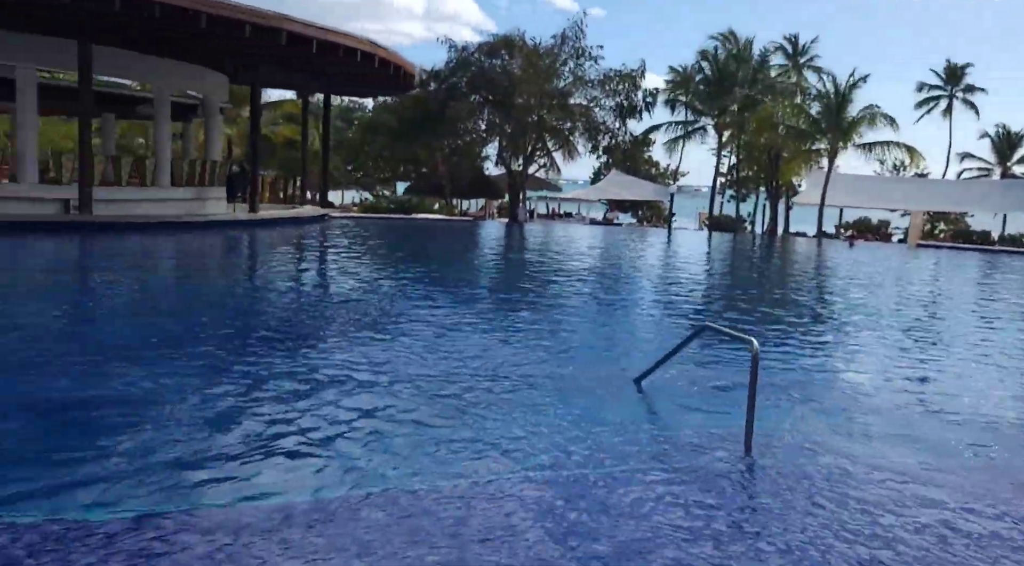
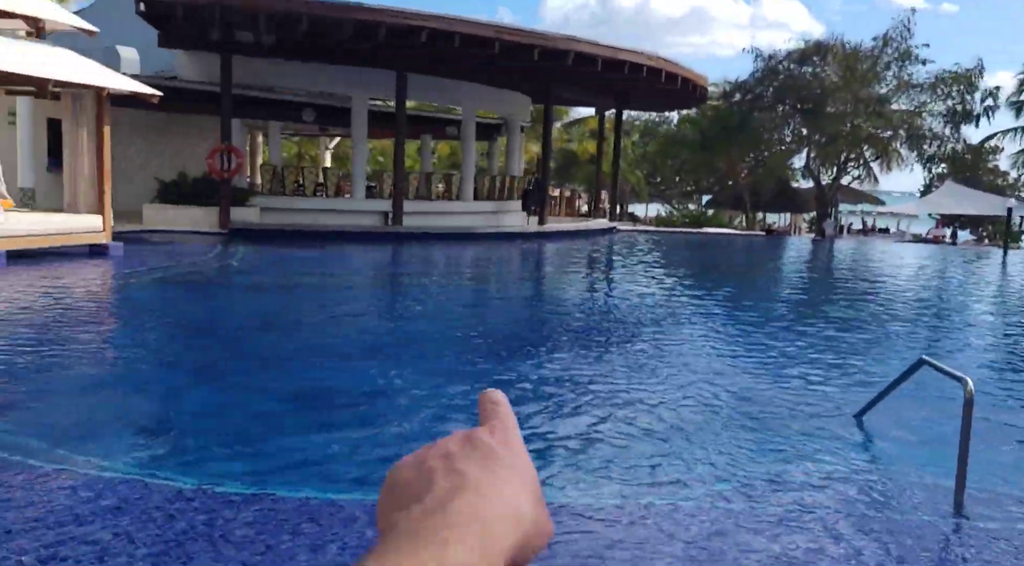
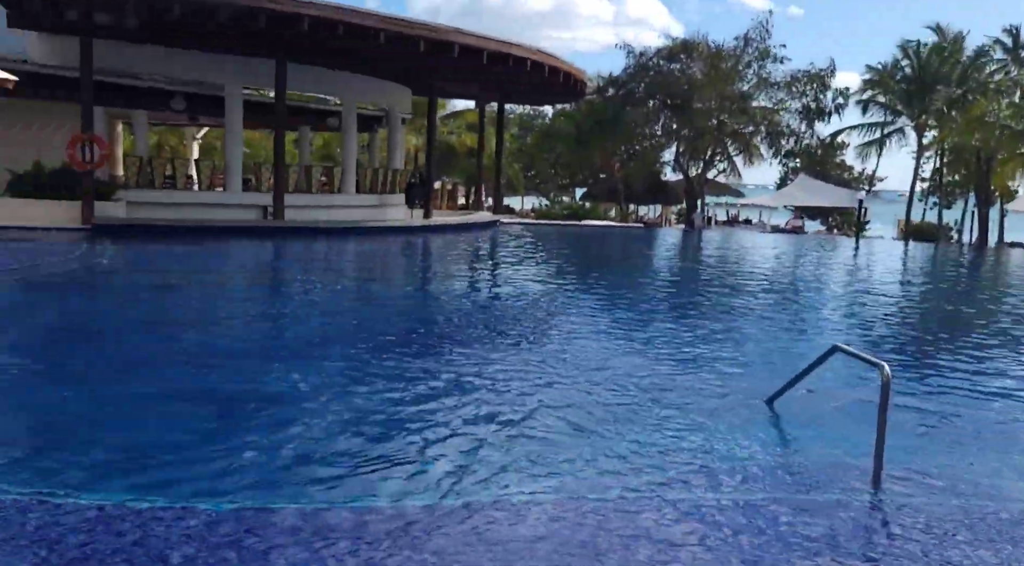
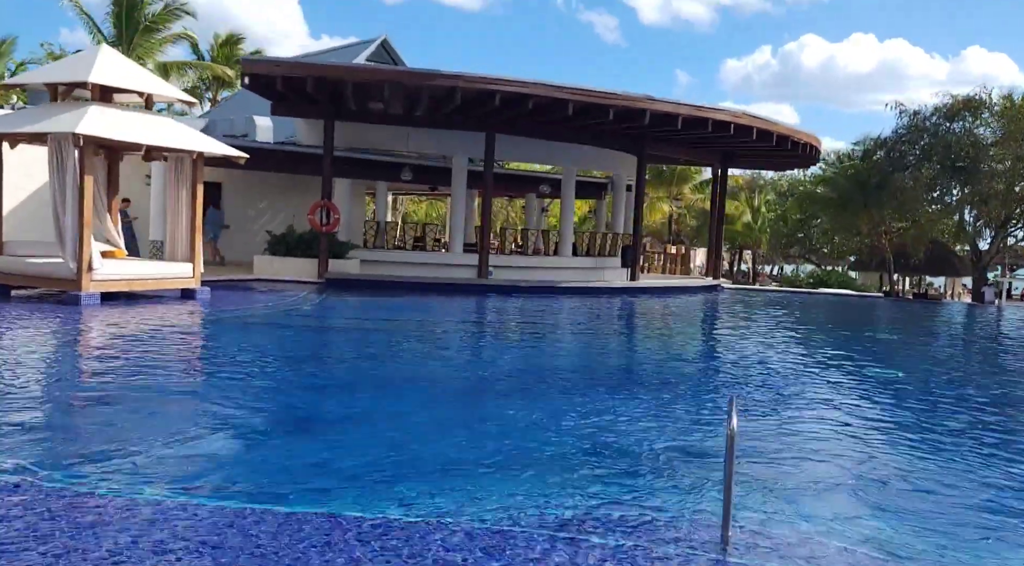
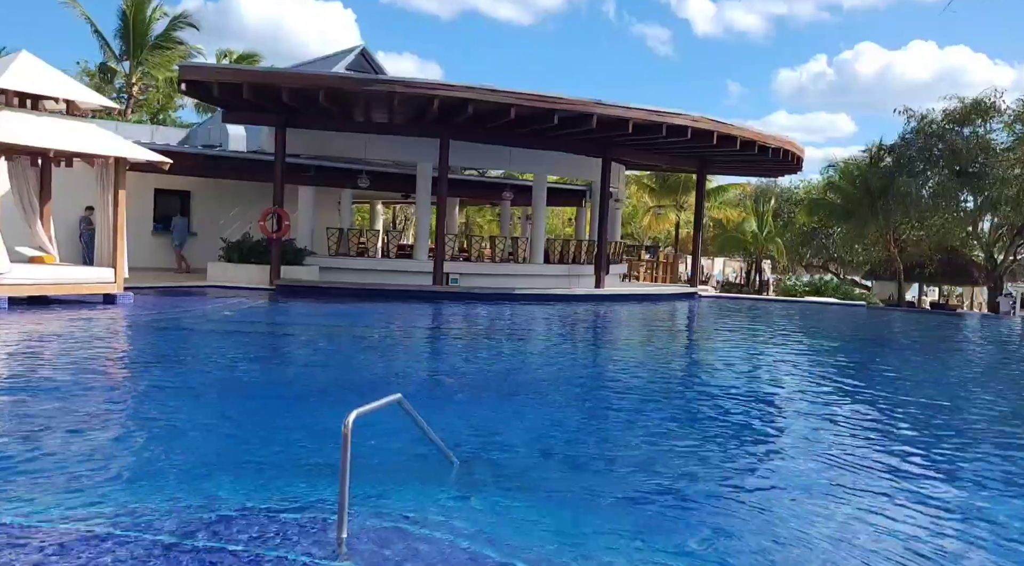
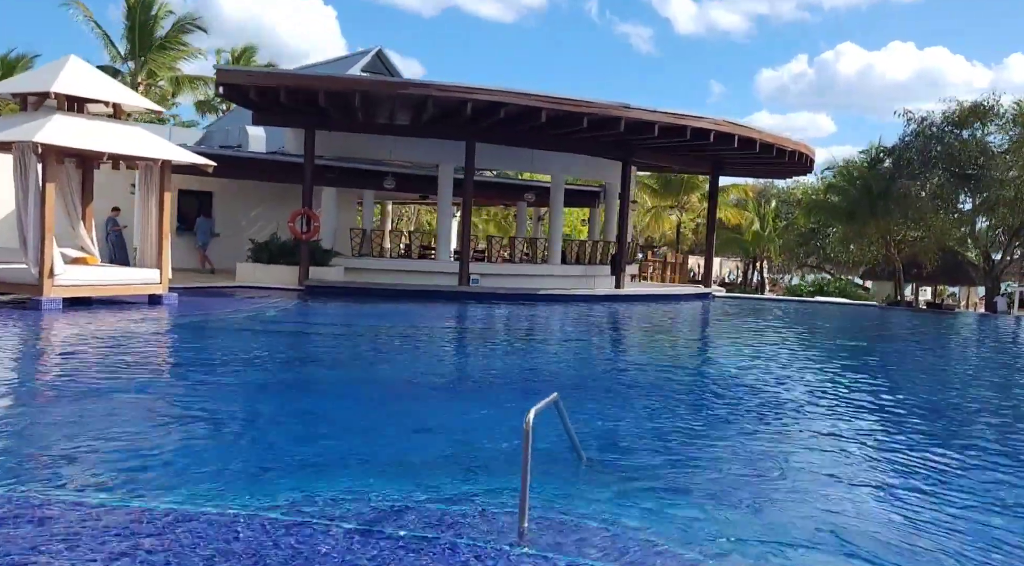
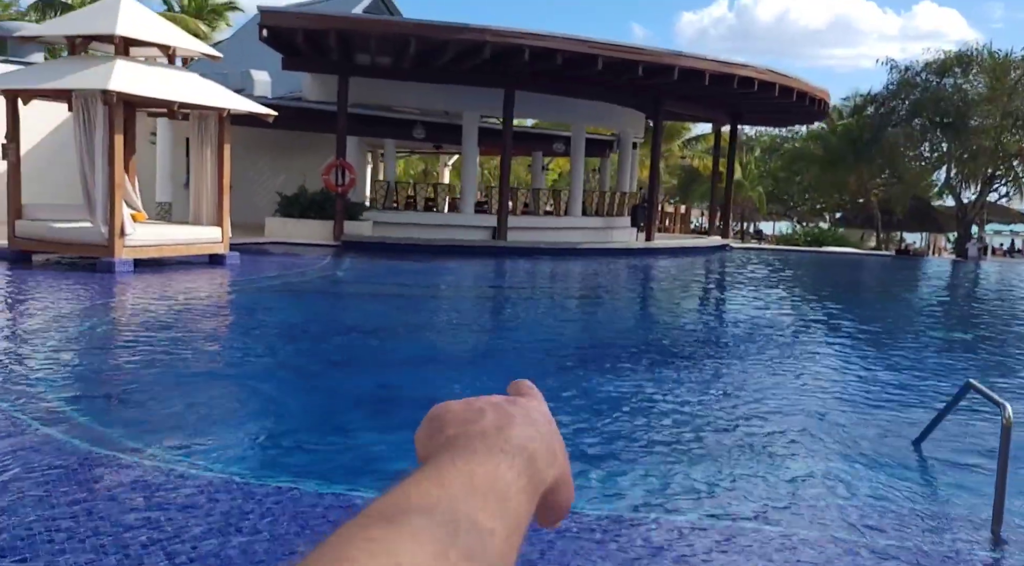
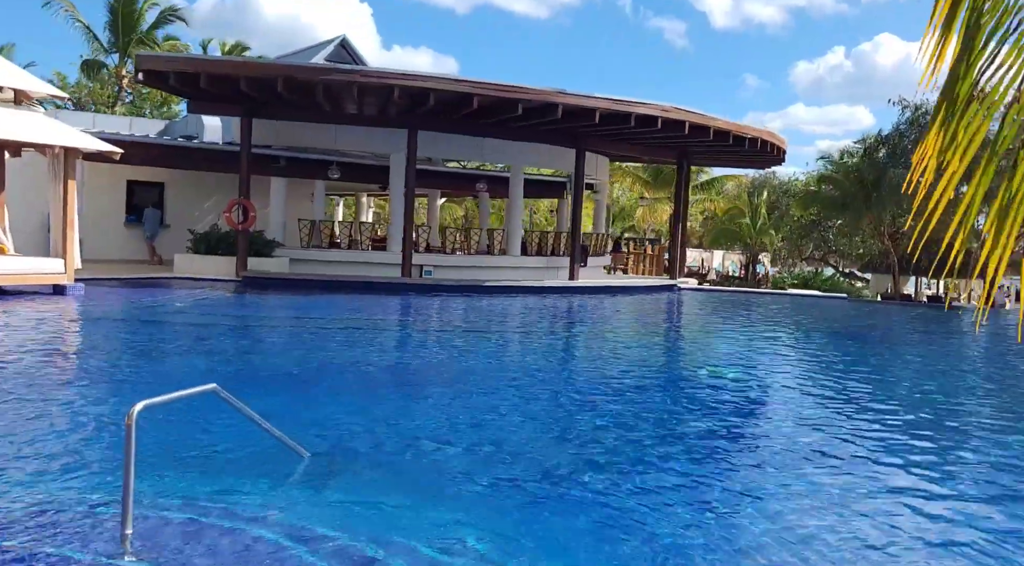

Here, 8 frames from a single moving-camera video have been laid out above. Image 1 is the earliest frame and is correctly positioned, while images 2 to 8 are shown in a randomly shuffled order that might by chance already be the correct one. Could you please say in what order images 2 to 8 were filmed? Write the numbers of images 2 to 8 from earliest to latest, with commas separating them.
3, 2, 7, 4, 6, 5, 8
